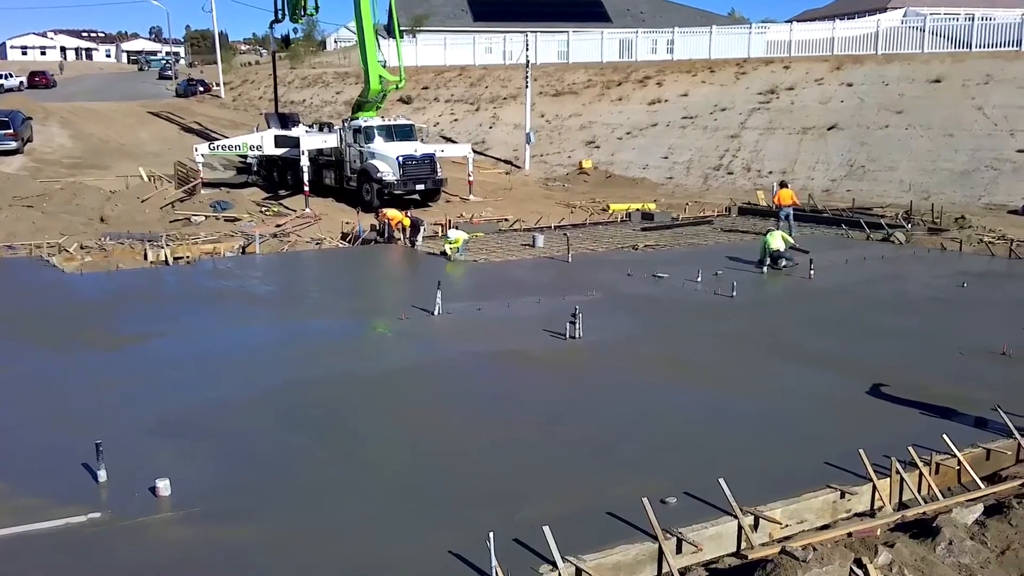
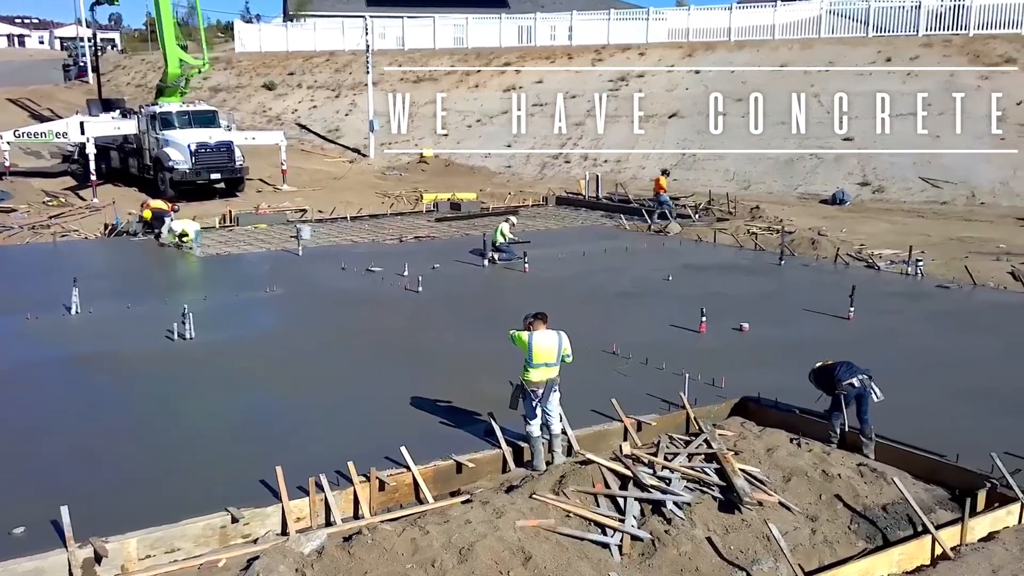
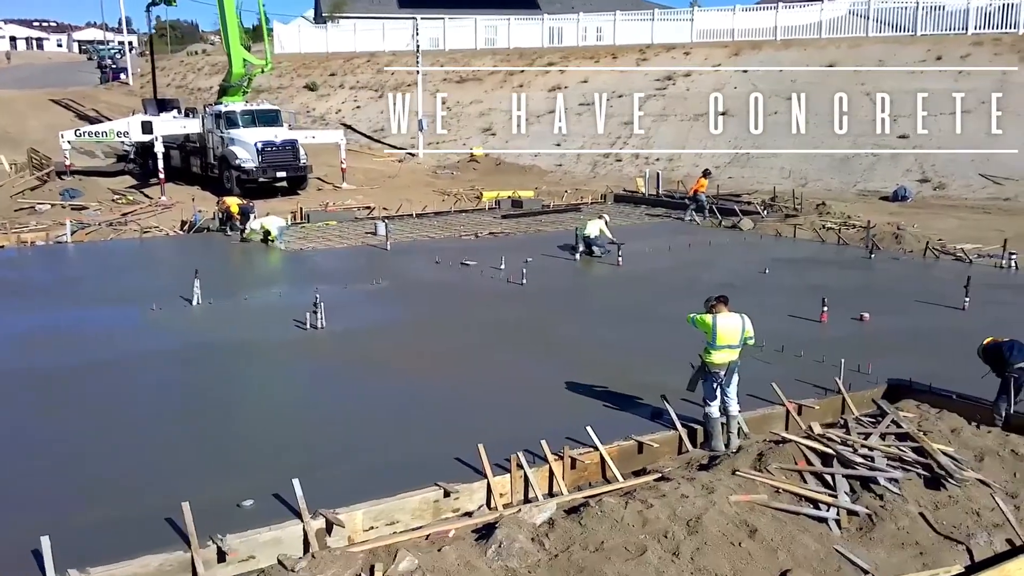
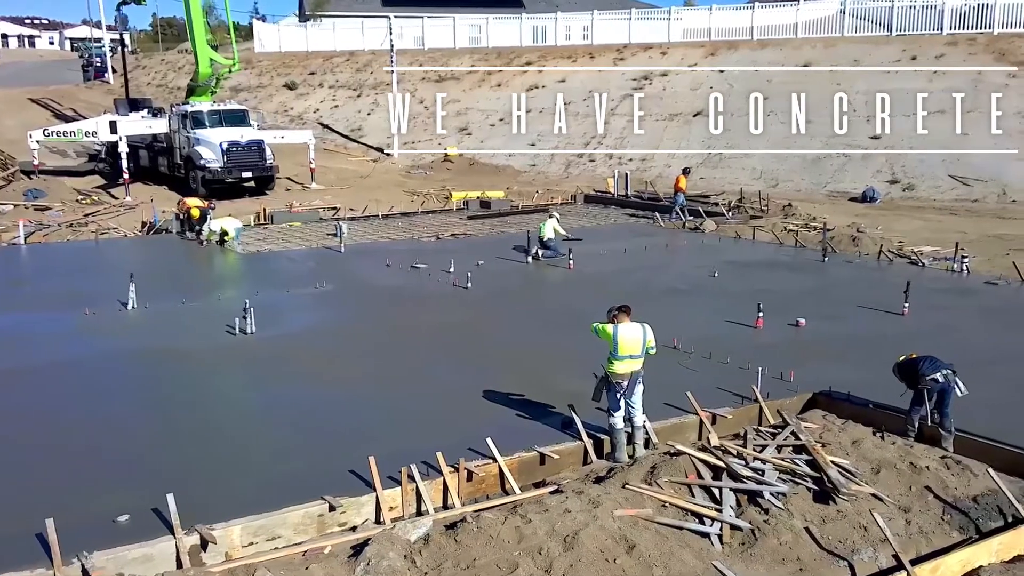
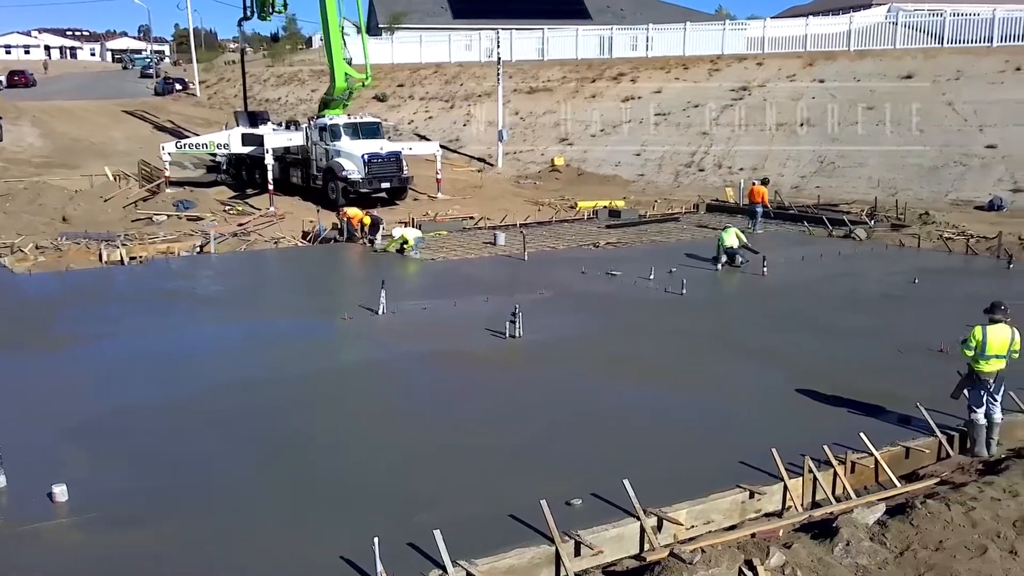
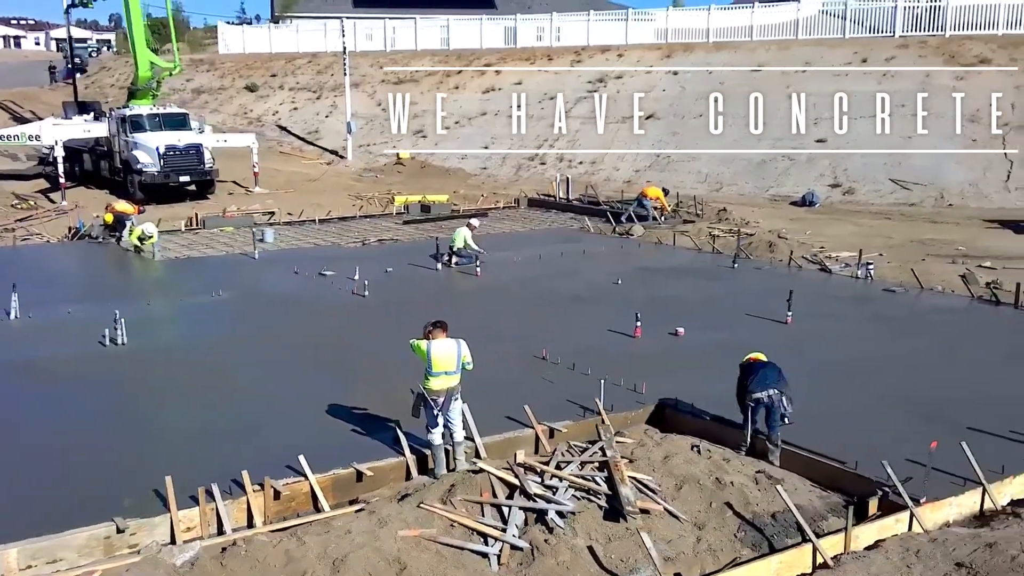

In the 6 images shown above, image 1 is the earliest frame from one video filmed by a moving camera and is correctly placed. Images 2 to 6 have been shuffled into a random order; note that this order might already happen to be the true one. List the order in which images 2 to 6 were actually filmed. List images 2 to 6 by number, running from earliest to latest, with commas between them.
5, 3, 4, 2, 6
